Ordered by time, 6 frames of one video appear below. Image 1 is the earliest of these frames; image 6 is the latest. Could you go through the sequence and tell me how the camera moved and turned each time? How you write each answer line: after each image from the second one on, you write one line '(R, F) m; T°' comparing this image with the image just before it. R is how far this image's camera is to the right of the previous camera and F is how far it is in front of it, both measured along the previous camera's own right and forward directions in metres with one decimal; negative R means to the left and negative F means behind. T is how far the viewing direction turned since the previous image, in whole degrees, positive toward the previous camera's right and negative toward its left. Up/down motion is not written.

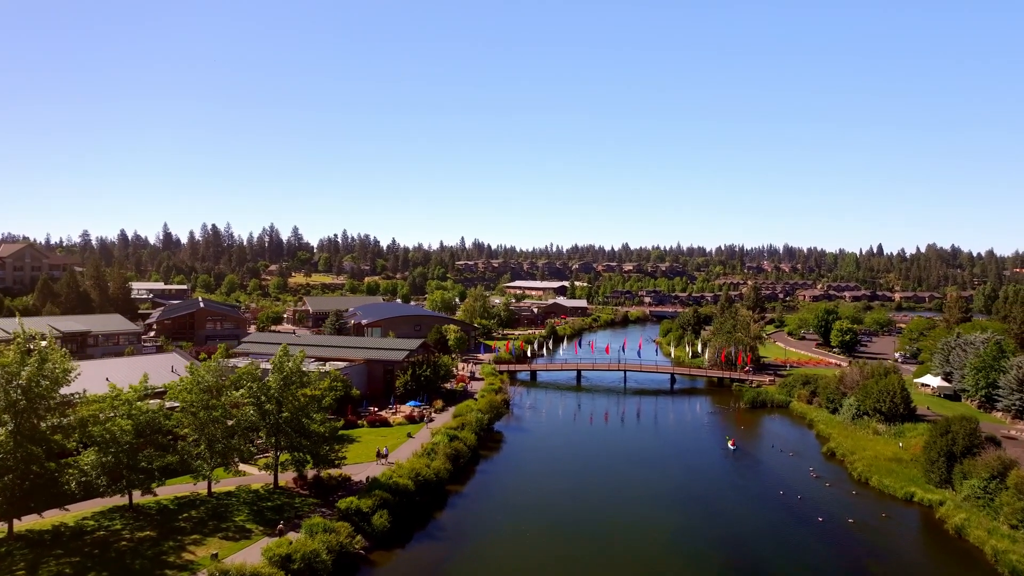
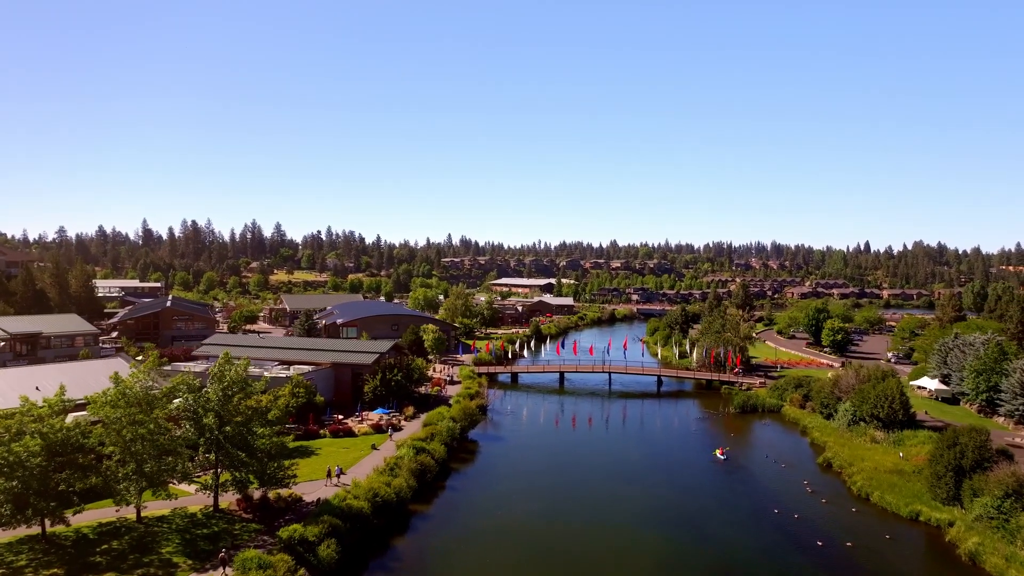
(+1.0, +2.8) m; +1°
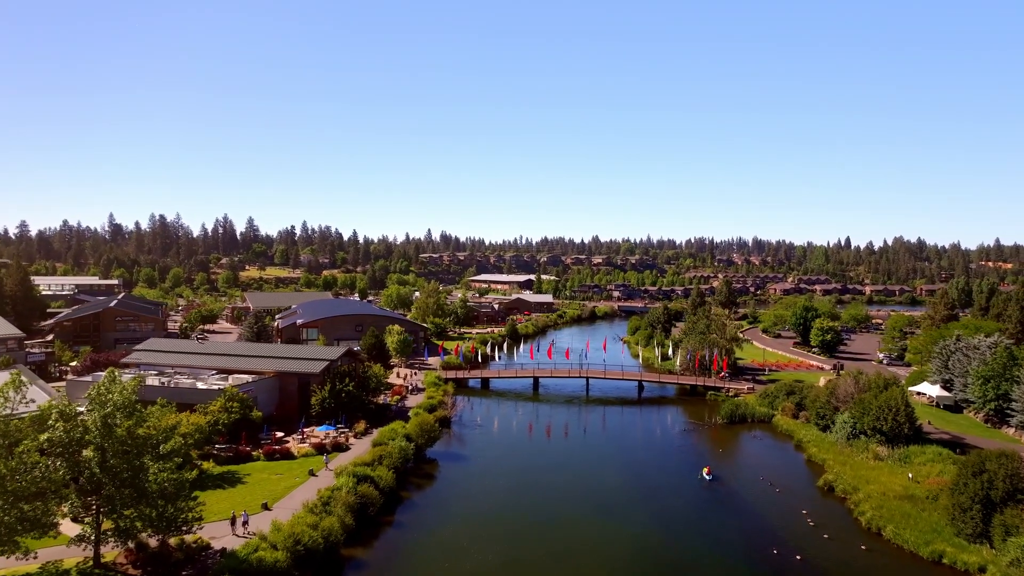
(+1.2, +4.4) m; +2°
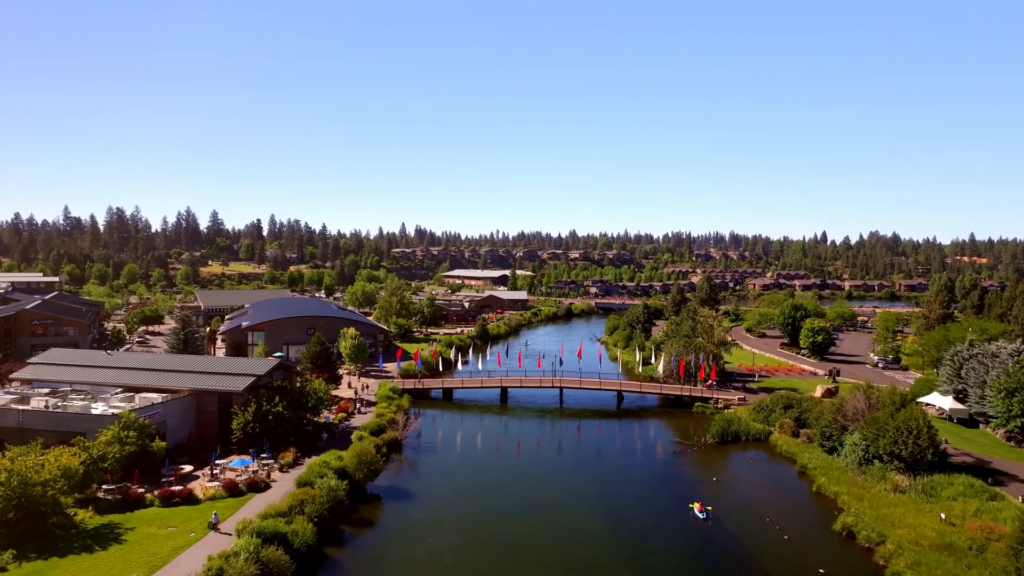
(+1.1, +5.7) m; +2°
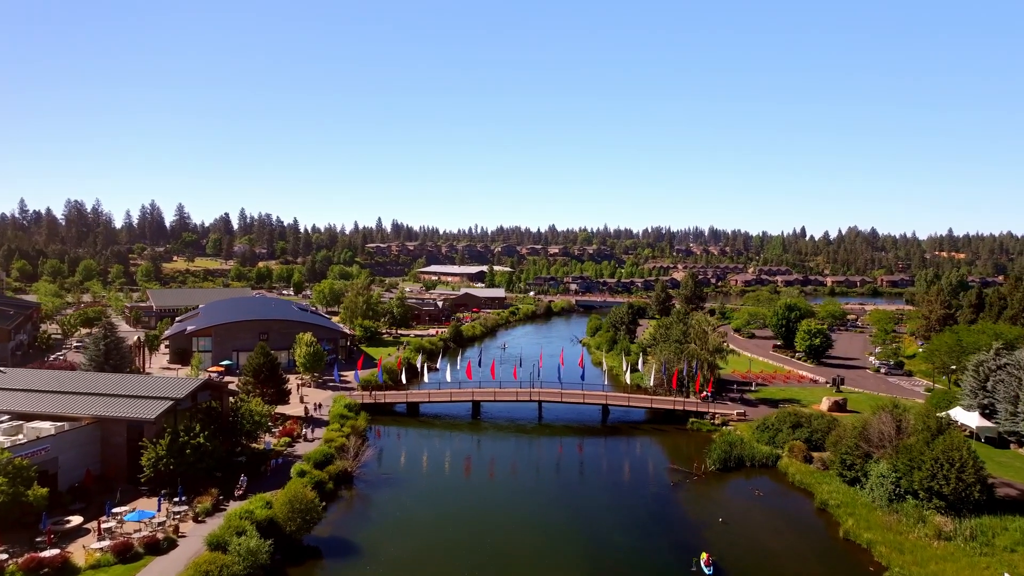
(+0.5, +5.2) m; +2°
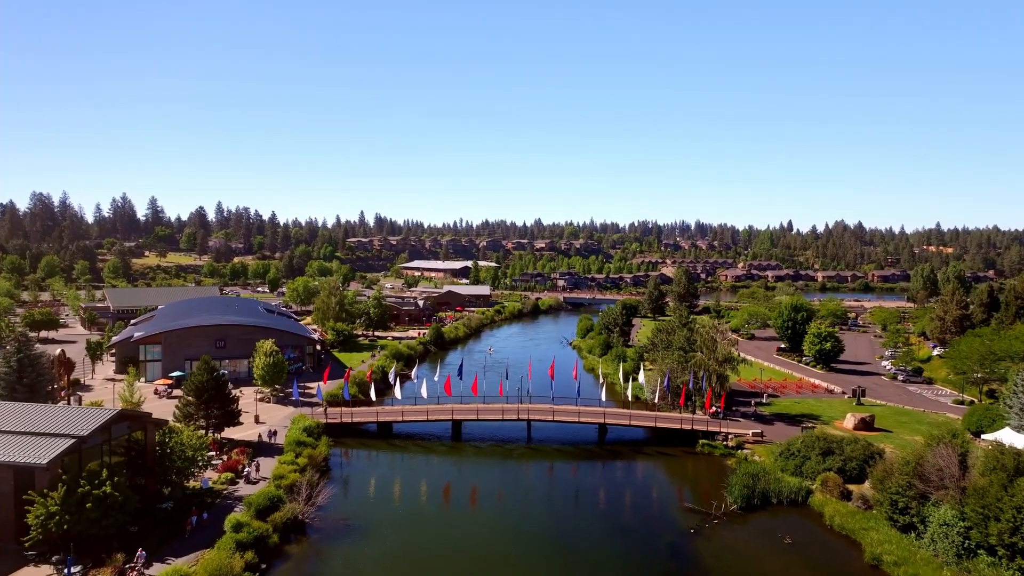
(0.0, +5.1) m; +1°
